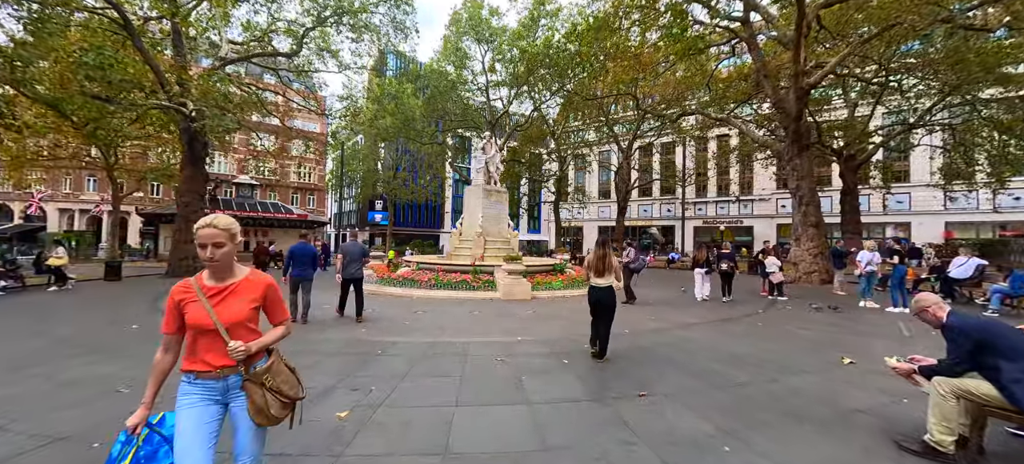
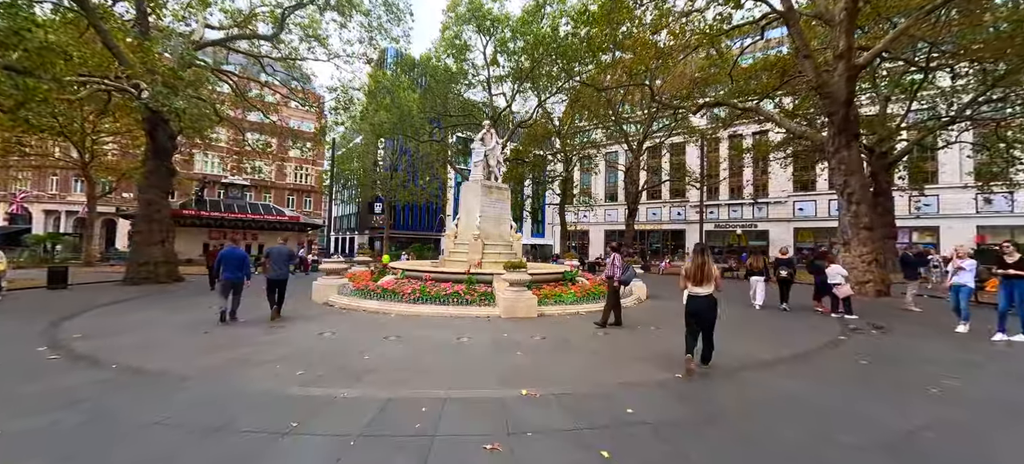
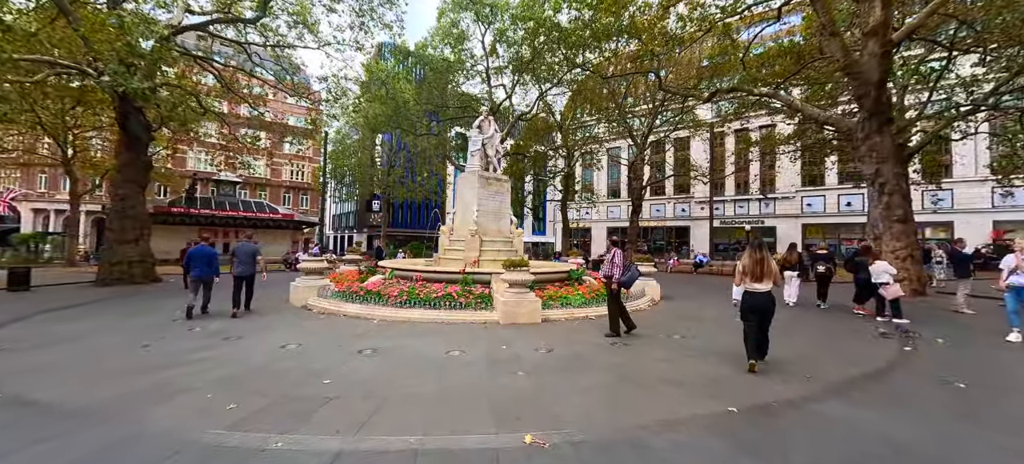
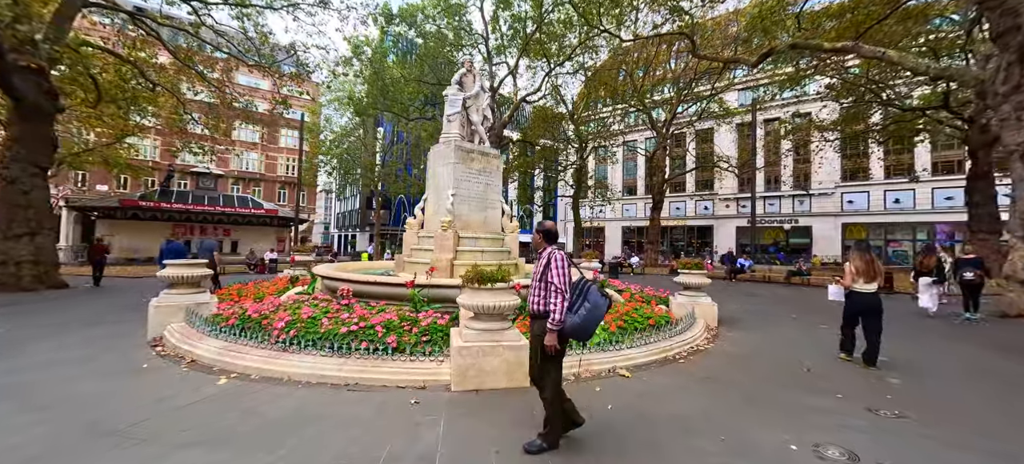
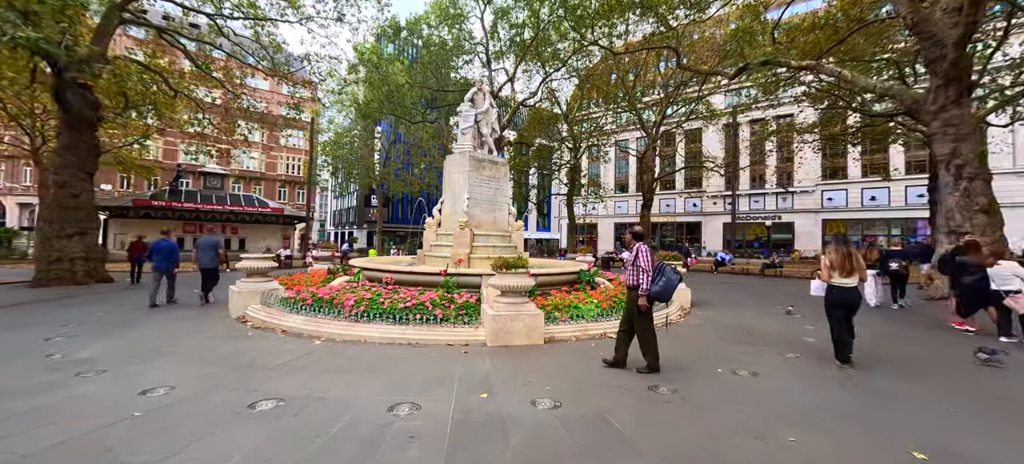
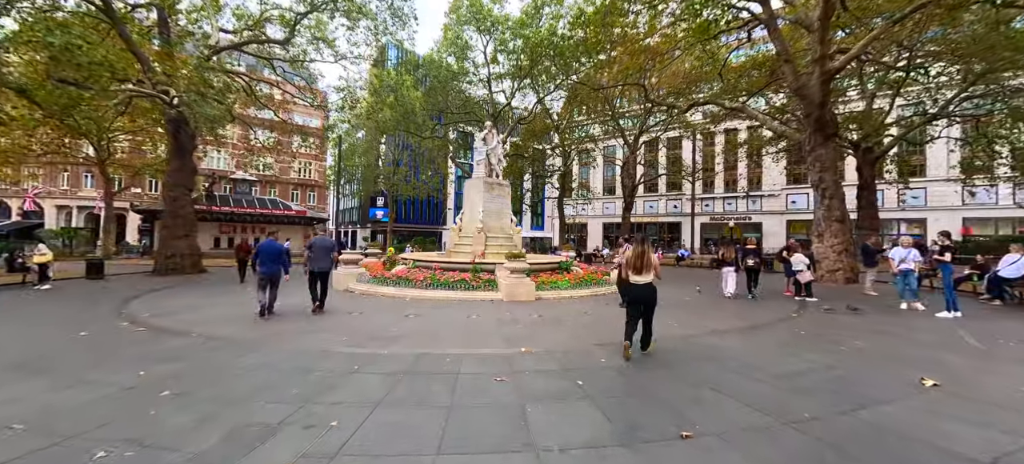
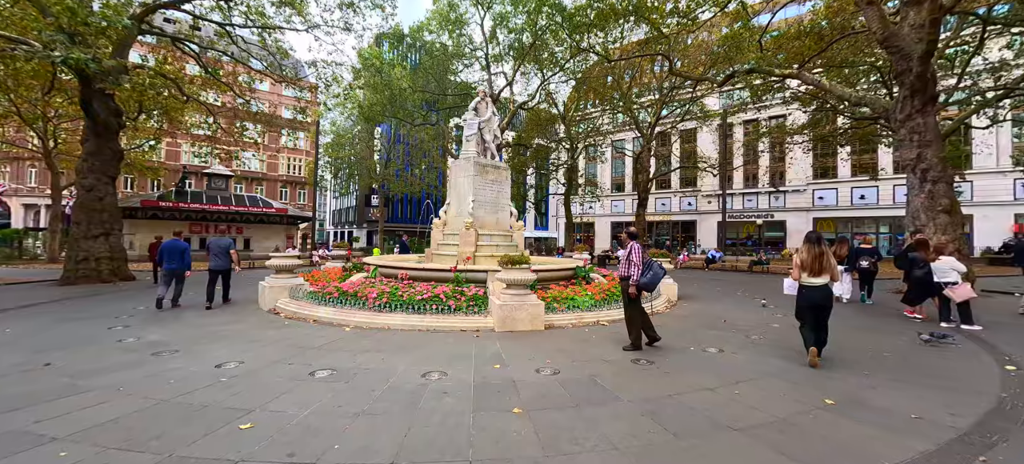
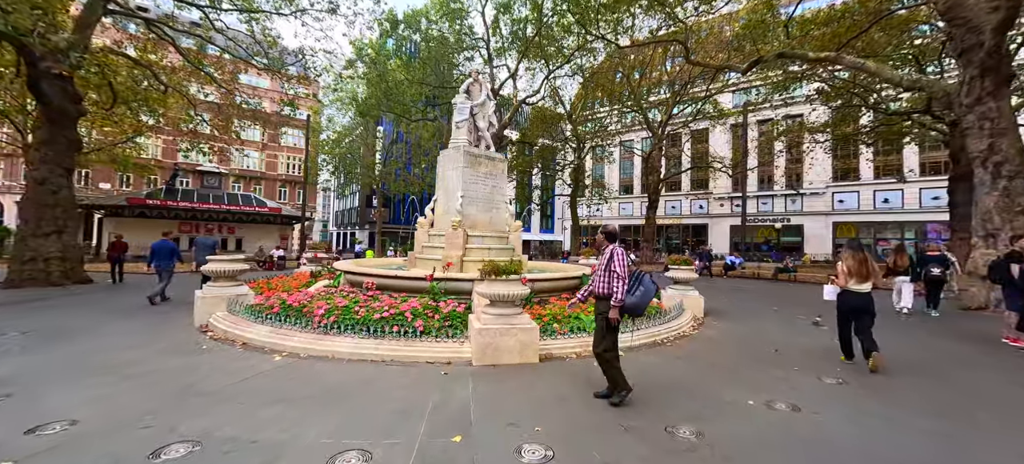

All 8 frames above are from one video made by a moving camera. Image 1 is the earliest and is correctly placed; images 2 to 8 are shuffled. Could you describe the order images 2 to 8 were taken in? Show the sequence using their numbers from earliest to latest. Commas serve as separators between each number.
6, 2, 3, 7, 5, 8, 4
